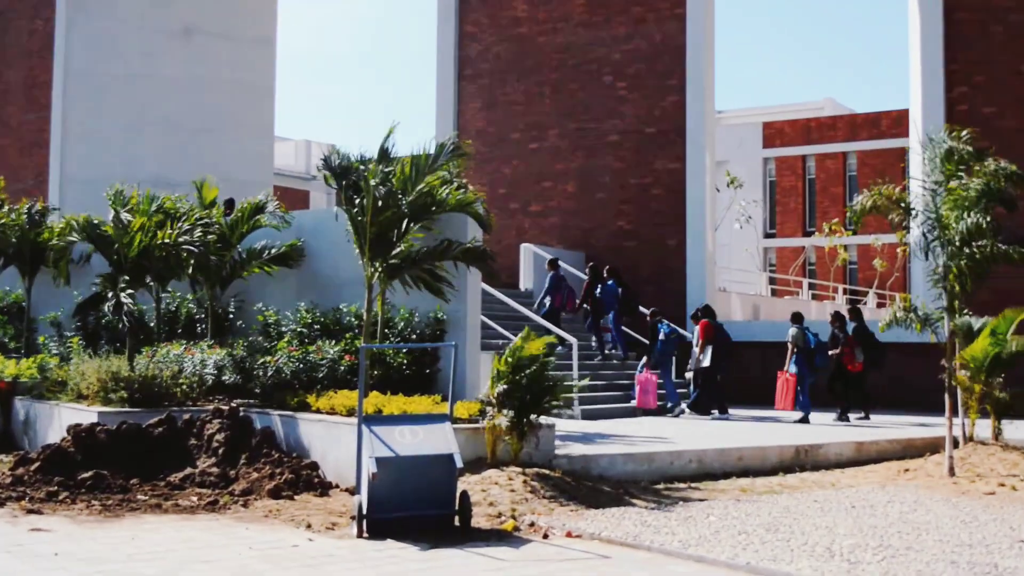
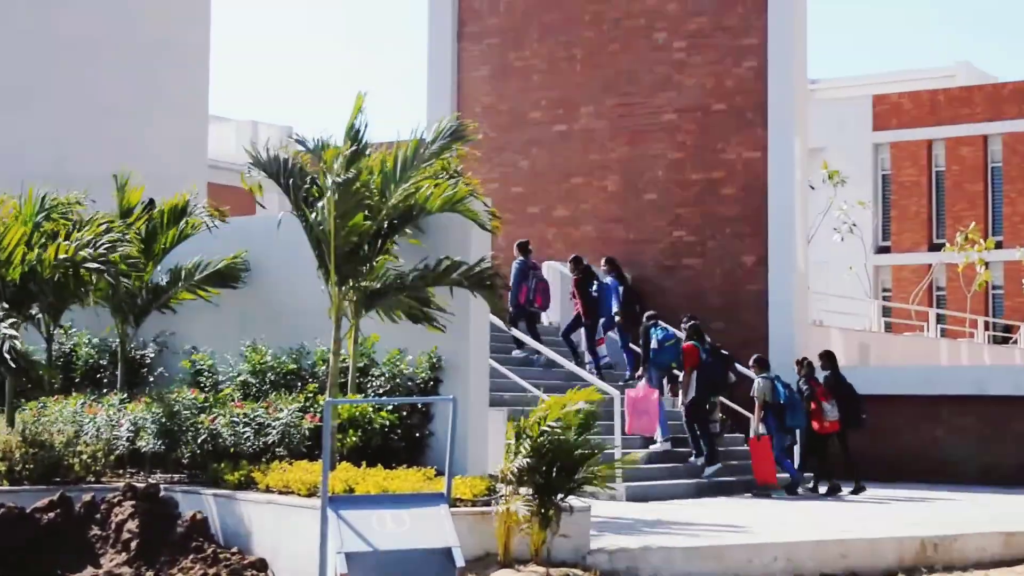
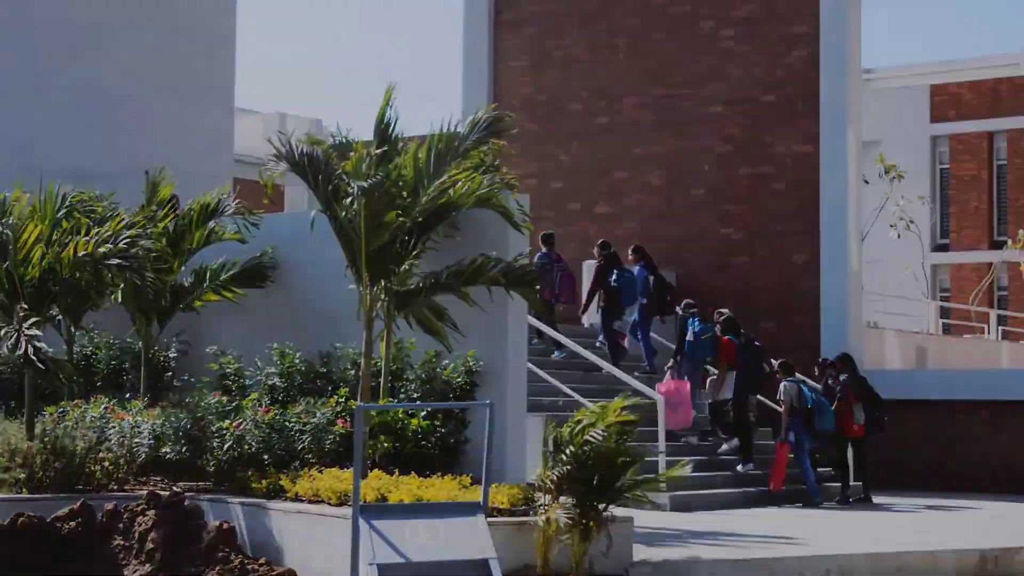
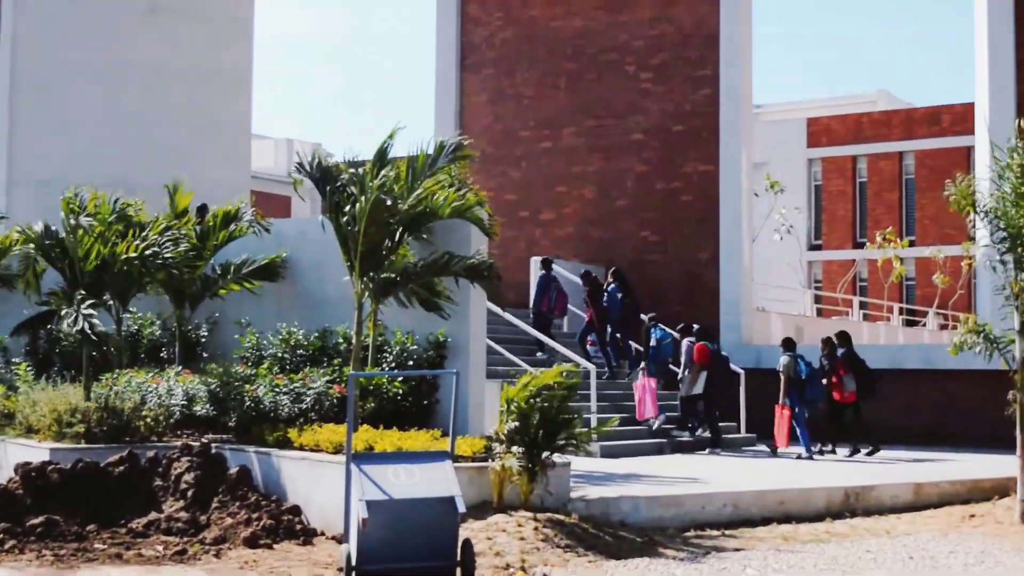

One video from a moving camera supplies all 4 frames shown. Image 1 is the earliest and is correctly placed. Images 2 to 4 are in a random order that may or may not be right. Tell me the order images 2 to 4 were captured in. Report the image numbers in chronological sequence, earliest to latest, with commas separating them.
4, 2, 3
